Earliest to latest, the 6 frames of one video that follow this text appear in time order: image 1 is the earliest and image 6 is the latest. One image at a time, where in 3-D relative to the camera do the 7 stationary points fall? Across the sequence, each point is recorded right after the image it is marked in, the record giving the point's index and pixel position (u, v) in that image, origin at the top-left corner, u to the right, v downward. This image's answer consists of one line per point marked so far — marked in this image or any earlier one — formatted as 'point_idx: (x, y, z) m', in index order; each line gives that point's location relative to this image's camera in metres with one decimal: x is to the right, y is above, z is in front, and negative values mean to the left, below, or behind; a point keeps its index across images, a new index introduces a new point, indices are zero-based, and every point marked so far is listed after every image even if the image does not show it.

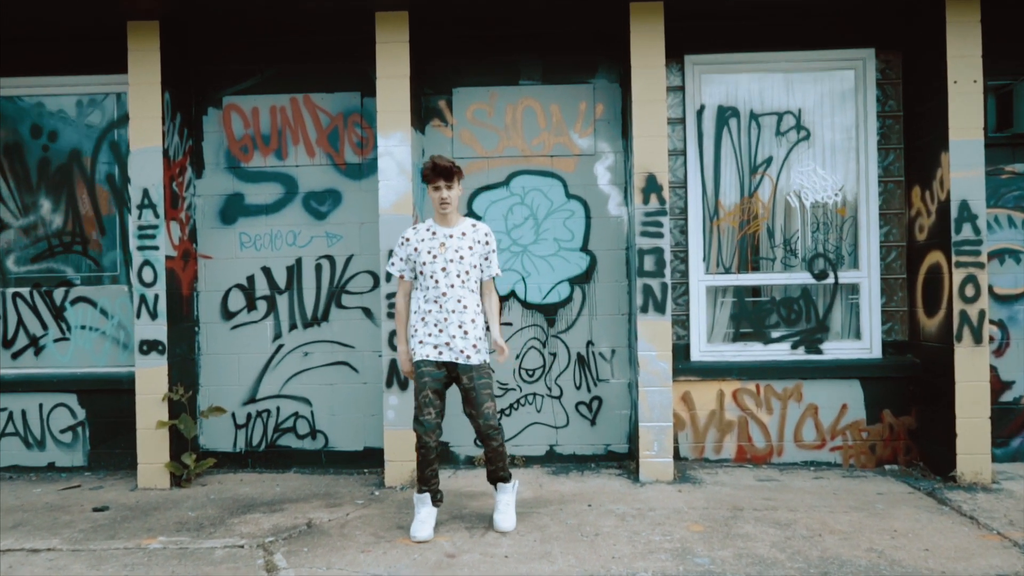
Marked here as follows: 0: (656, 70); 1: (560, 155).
0: (+1.0, +1.5, +5.4) m
1: (+0.4, +1.0, +6.0) m
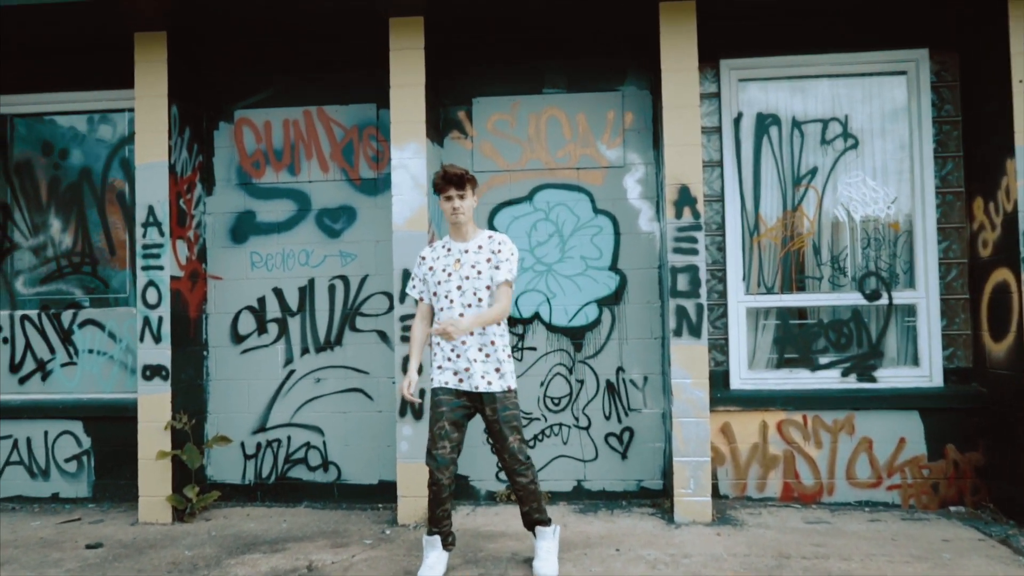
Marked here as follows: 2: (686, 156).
0: (+1.1, +1.3, +5.0) m
1: (+0.5, +0.8, +5.6) m
2: (+1.1, +0.8, +5.0) m
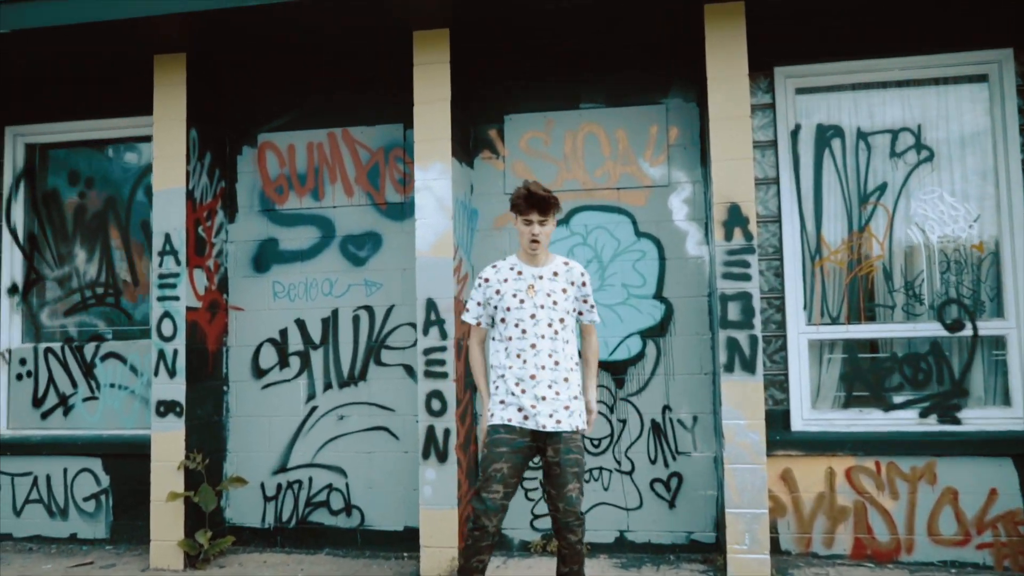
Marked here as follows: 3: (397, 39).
0: (+1.3, +1.2, +4.6) m
1: (+0.7, +0.6, +5.1) m
2: (+1.3, +0.7, +4.5) m
3: (-0.7, +1.6, +5.1) m
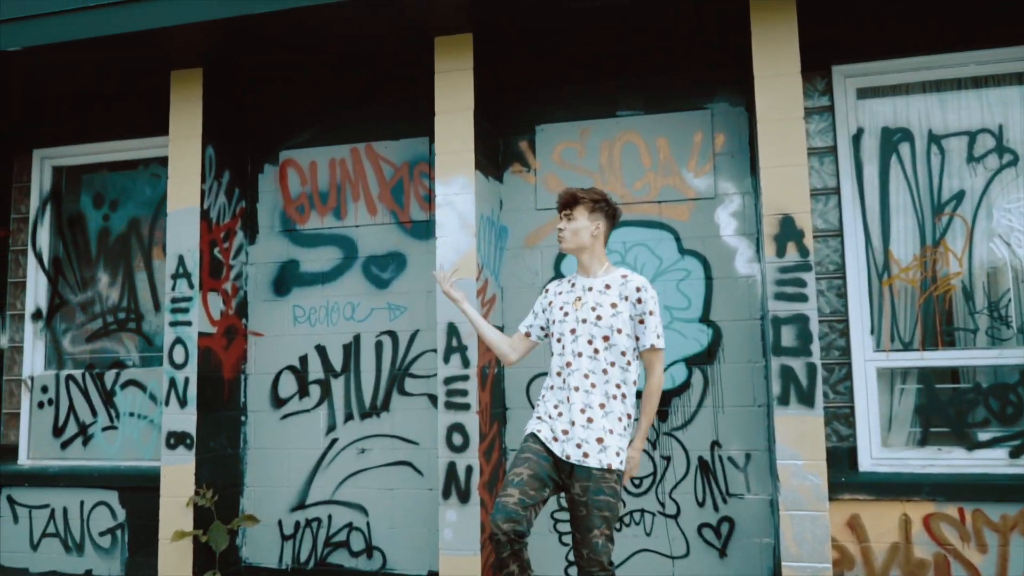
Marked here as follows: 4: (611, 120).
0: (+1.4, +1.1, +4.1) m
1: (+0.9, +0.5, +4.7) m
2: (+1.4, +0.5, +4.1) m
3: (-0.6, +1.5, +4.8) m
4: (+0.6, +1.0, +4.8) m
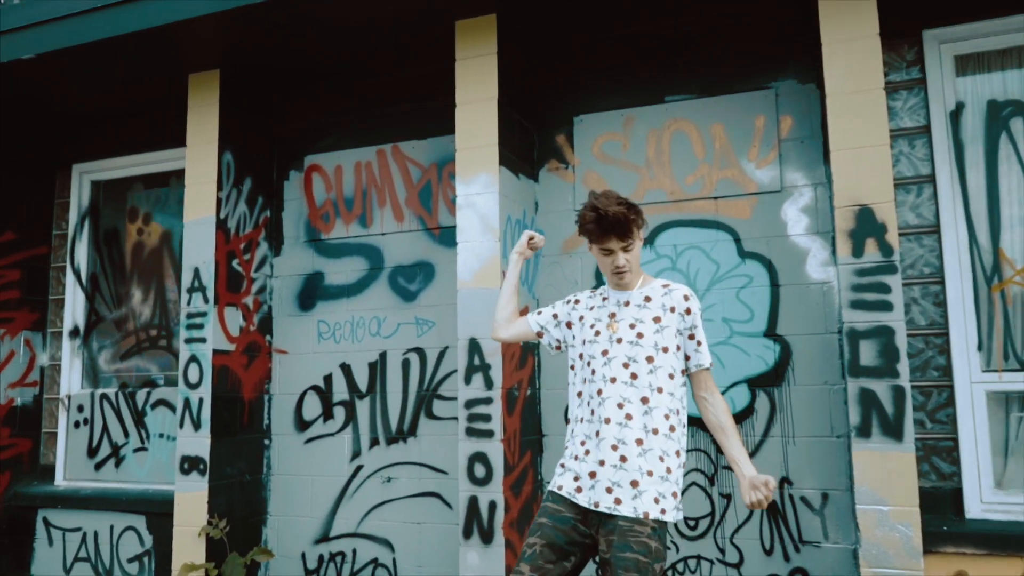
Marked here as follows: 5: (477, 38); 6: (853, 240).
0: (+1.5, +1.0, +3.4) m
1: (+1.1, +0.5, +4.0) m
2: (+1.5, +0.5, +3.4) m
3: (-0.4, +1.4, +4.4) m
4: (+0.8, +1.0, +4.2) m
5: (-0.2, +1.3, +4.0) m
6: (+1.4, +0.2, +3.4) m
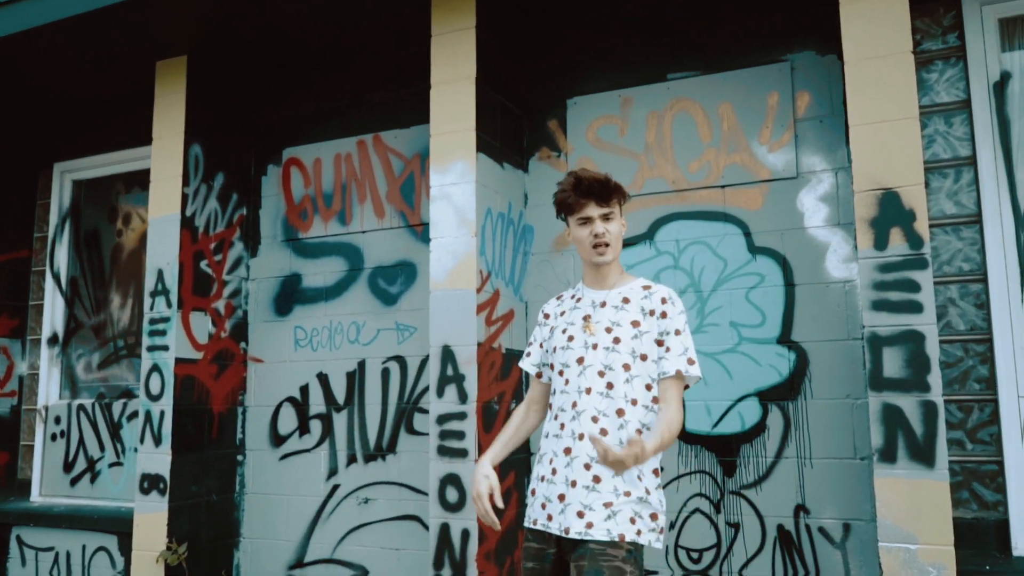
0: (+1.4, +1.0, +3.0) m
1: (+1.0, +0.5, +3.6) m
2: (+1.4, +0.5, +2.9) m
3: (-0.4, +1.4, +4.0) m
4: (+0.7, +1.0, +3.8) m
5: (-0.3, +1.3, +3.6) m
6: (+1.3, +0.2, +2.9) m
